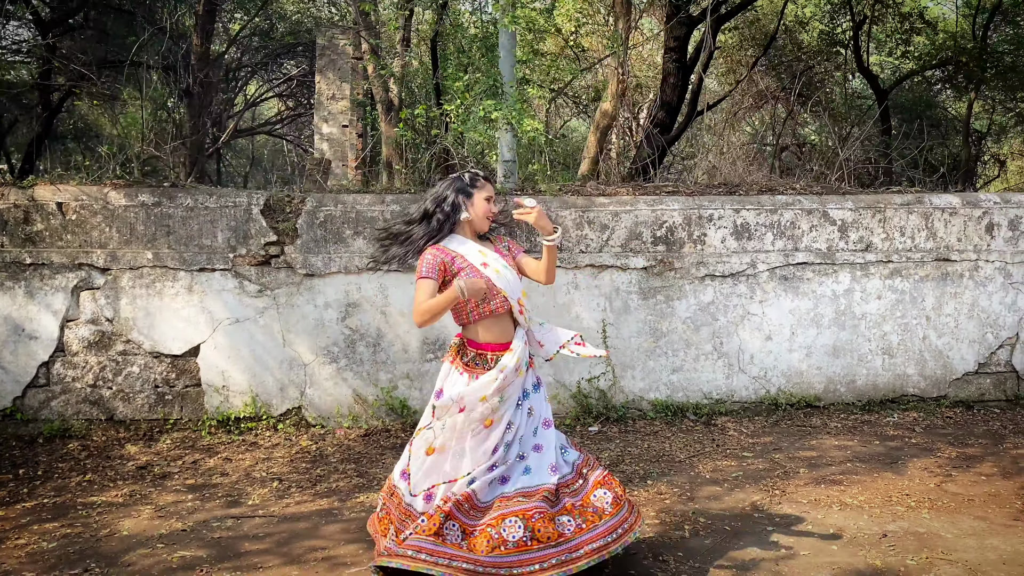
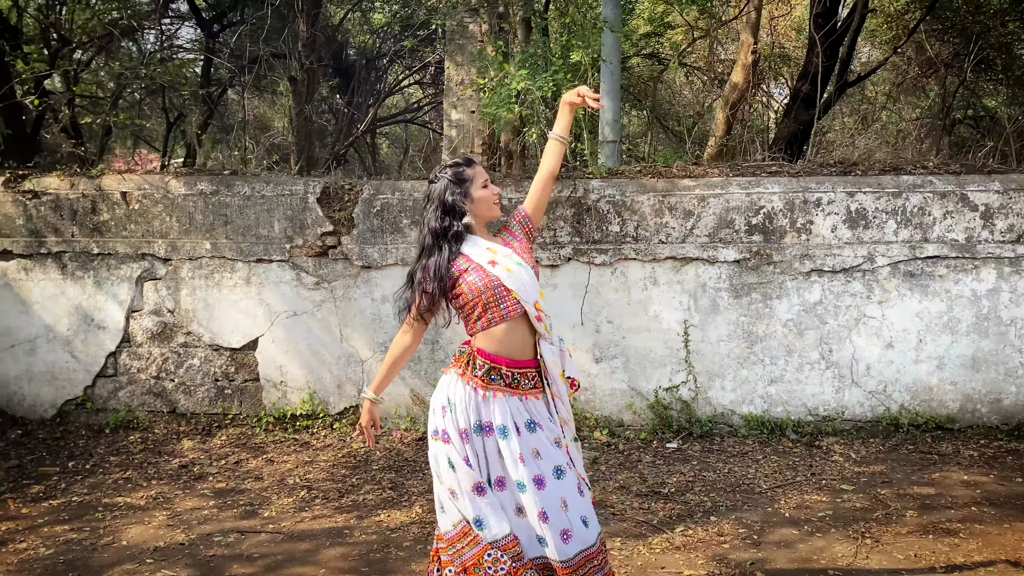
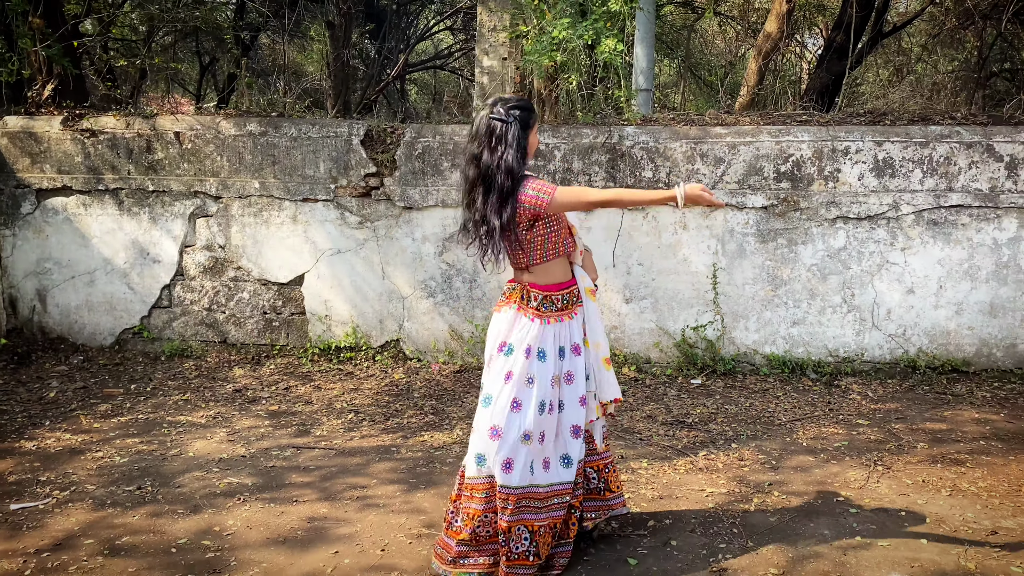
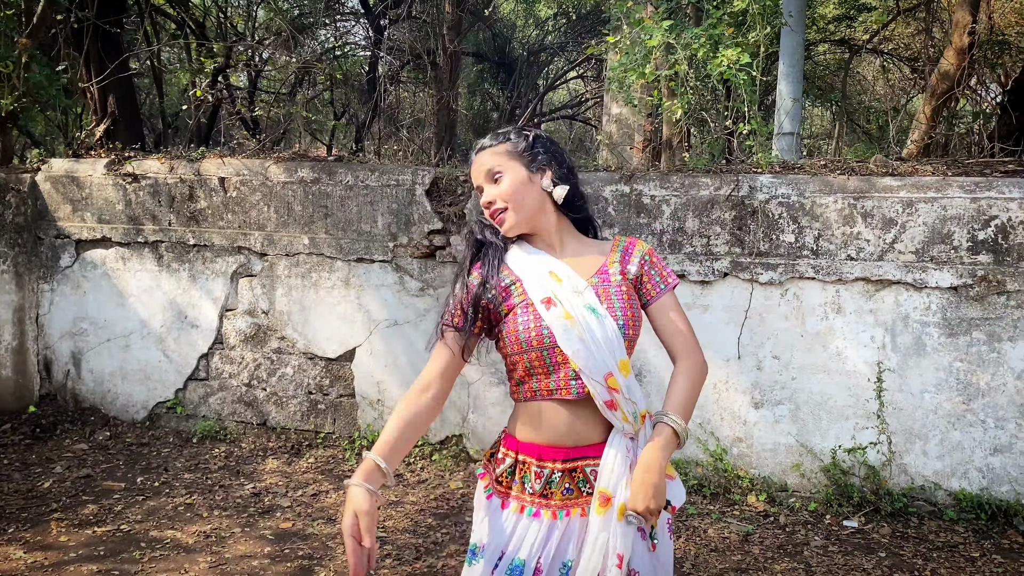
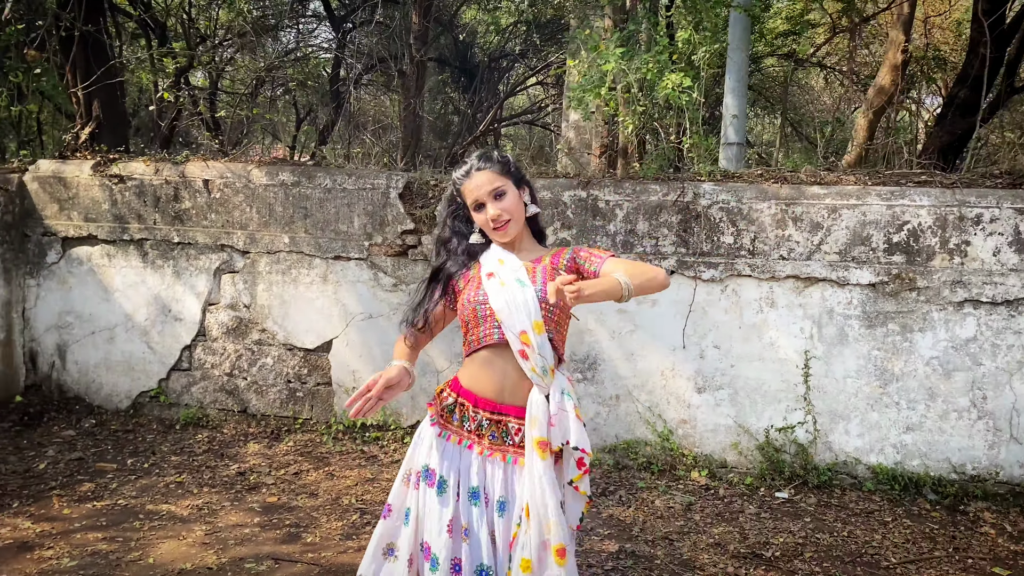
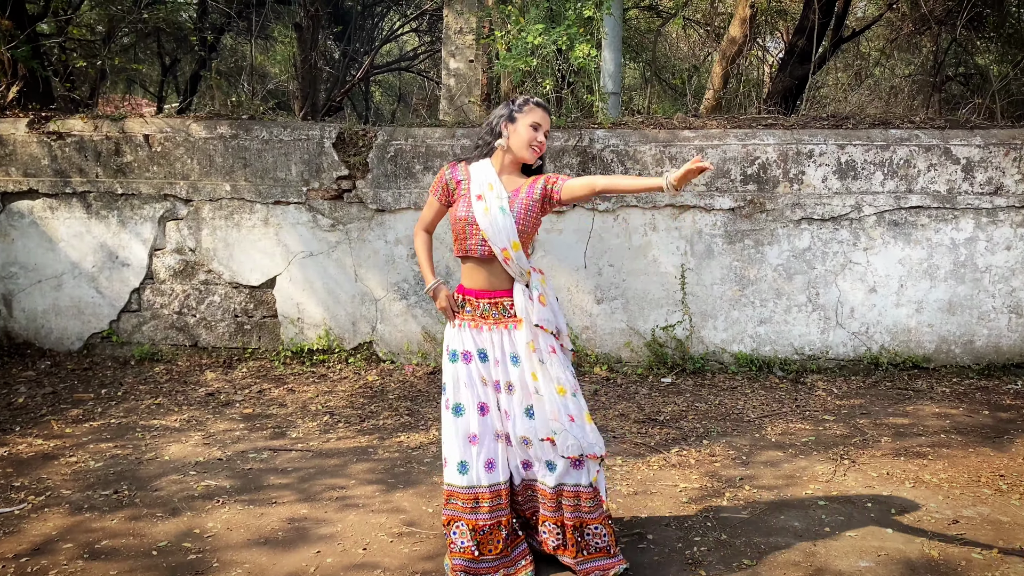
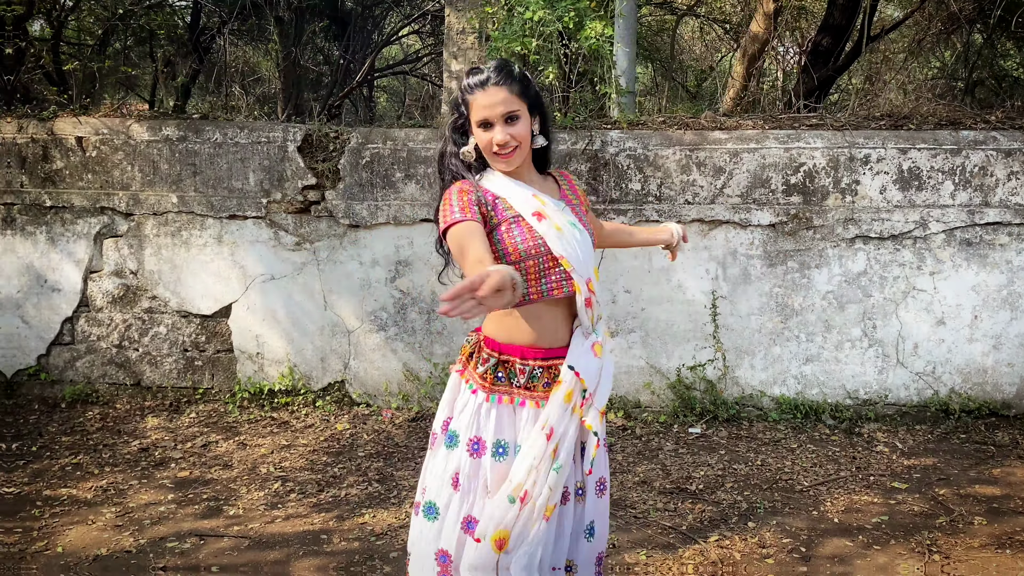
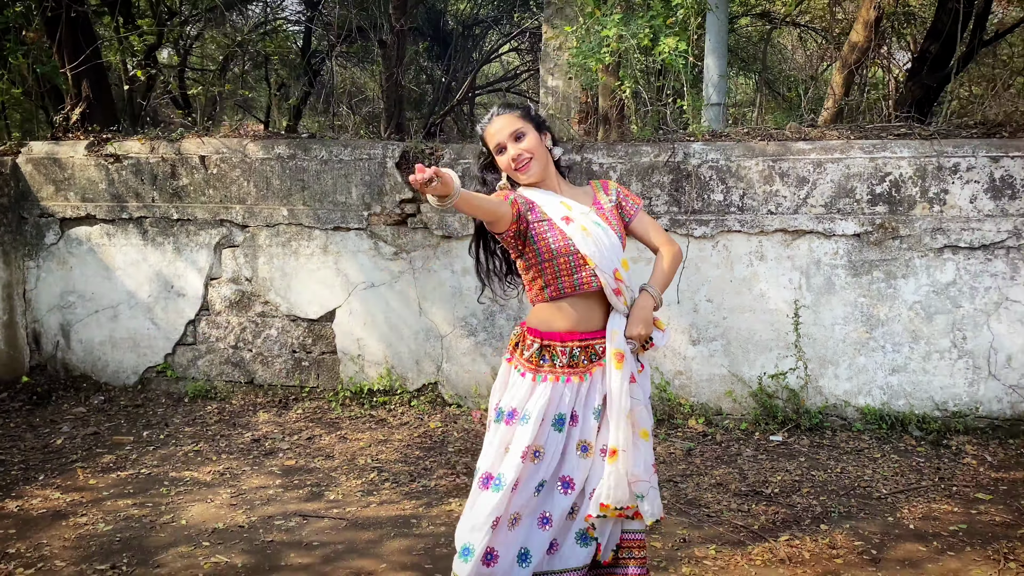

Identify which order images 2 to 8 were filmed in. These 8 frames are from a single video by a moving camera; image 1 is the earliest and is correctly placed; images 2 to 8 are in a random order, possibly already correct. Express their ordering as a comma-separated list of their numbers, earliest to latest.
2, 5, 4, 8, 3, 6, 7
